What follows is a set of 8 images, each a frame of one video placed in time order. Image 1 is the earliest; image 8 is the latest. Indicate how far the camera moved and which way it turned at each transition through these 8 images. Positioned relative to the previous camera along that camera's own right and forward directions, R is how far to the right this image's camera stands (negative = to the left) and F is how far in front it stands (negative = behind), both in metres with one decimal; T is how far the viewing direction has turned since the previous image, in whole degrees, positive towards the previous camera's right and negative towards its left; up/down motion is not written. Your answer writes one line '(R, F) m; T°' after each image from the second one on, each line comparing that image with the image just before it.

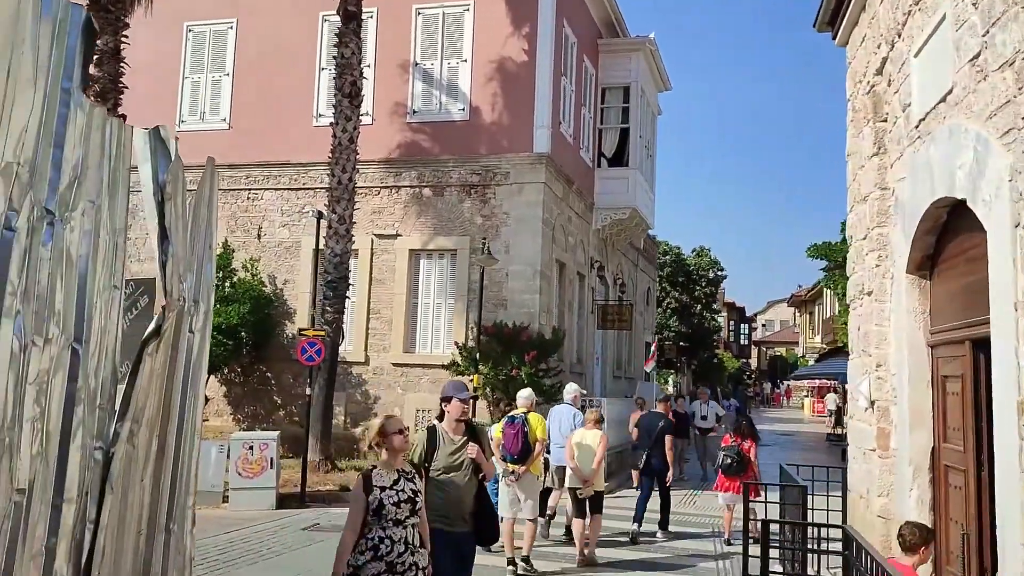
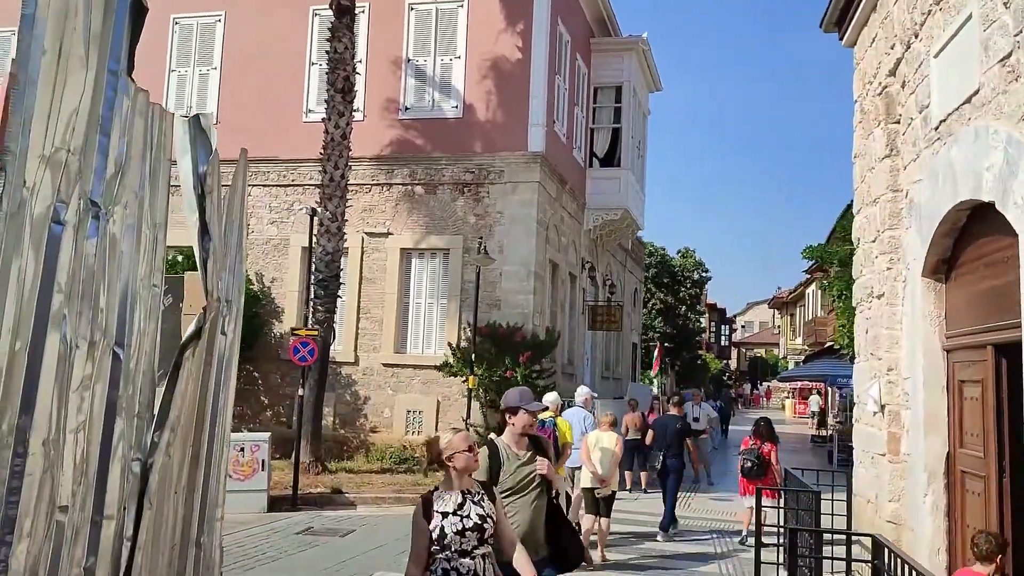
(-0.2, +0.1) m; +1°
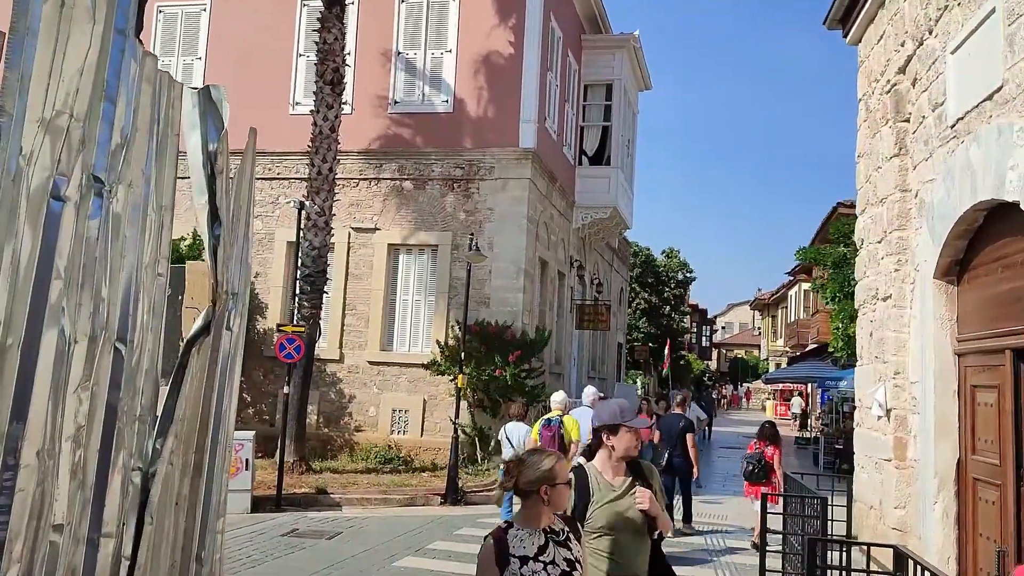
(-0.2, +0.2) m; +1°
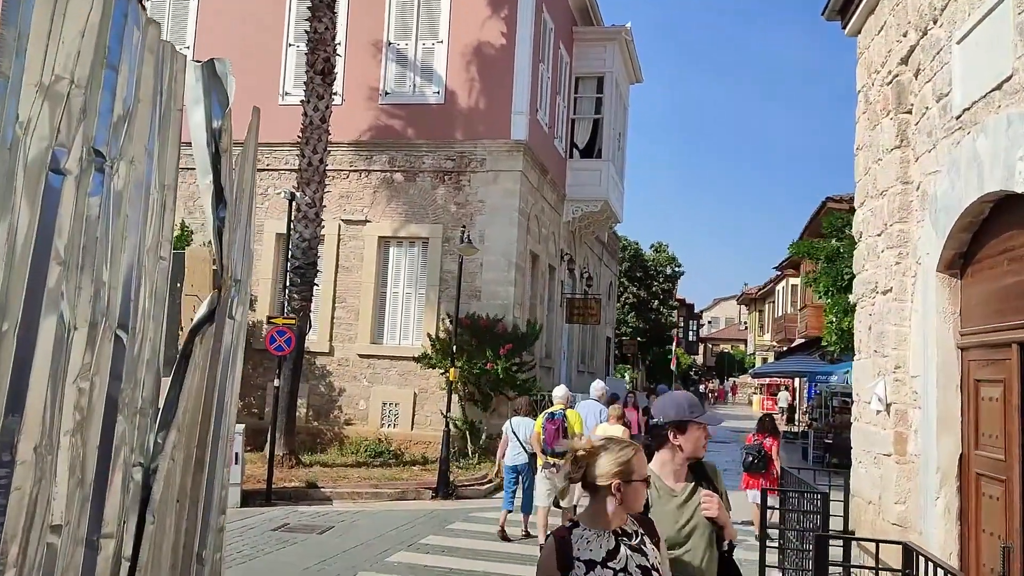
(-0.1, +0.1) m; +1°
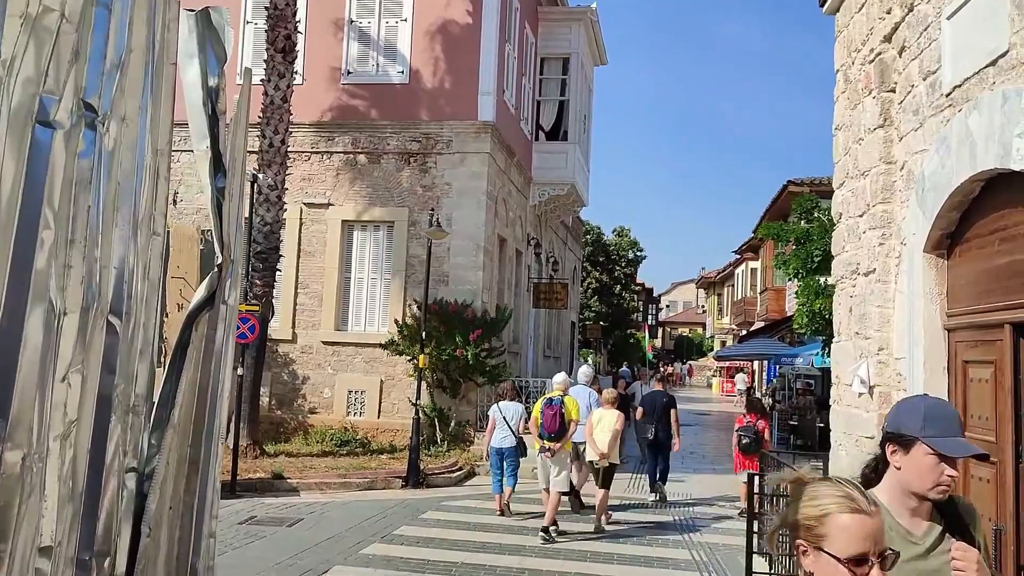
(-0.2, +0.2) m; +3°
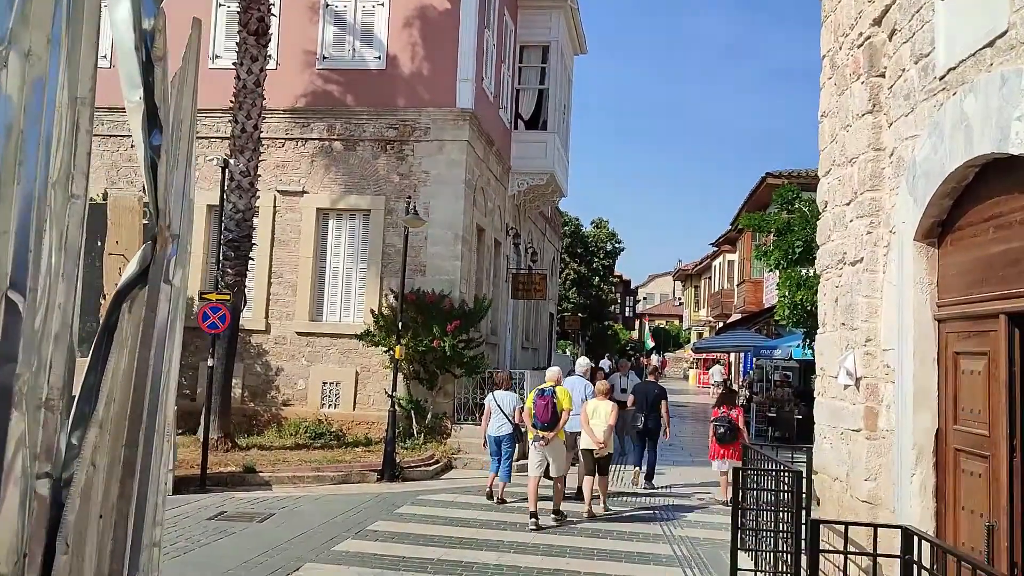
(0.0, +0.2) m; +1°
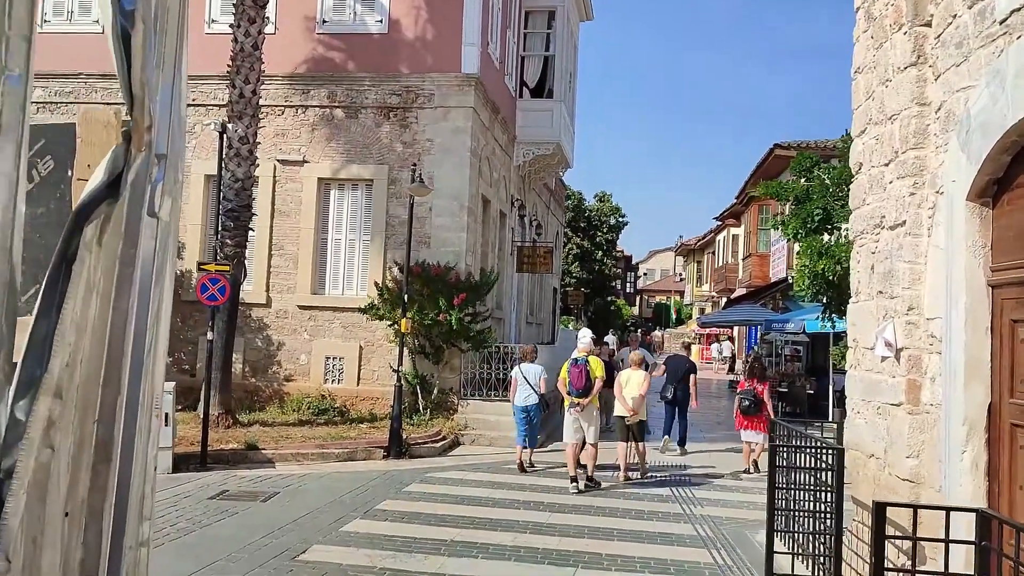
(-0.1, +0.4) m; 0°
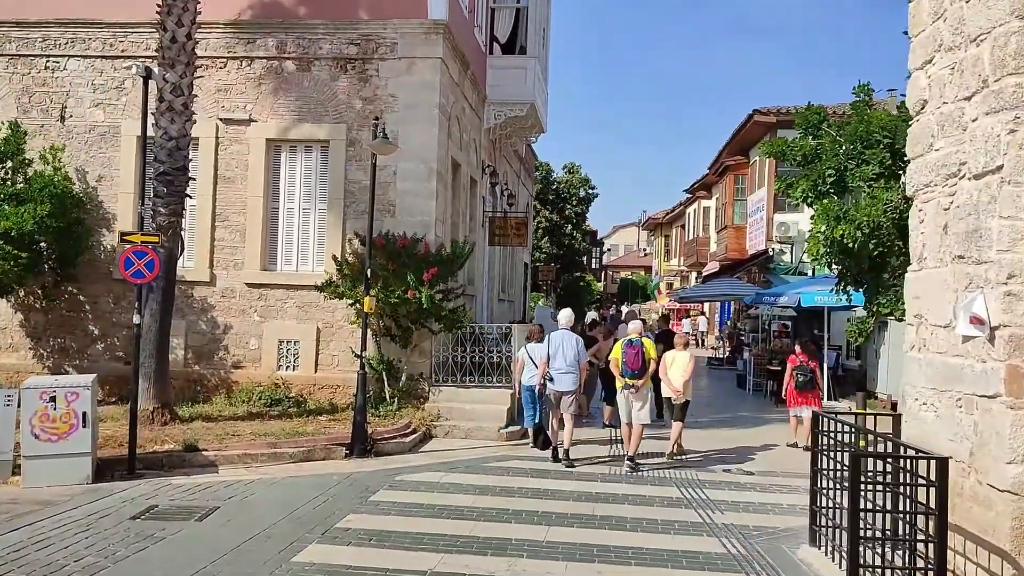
(-0.2, +1.4) m; +2°
